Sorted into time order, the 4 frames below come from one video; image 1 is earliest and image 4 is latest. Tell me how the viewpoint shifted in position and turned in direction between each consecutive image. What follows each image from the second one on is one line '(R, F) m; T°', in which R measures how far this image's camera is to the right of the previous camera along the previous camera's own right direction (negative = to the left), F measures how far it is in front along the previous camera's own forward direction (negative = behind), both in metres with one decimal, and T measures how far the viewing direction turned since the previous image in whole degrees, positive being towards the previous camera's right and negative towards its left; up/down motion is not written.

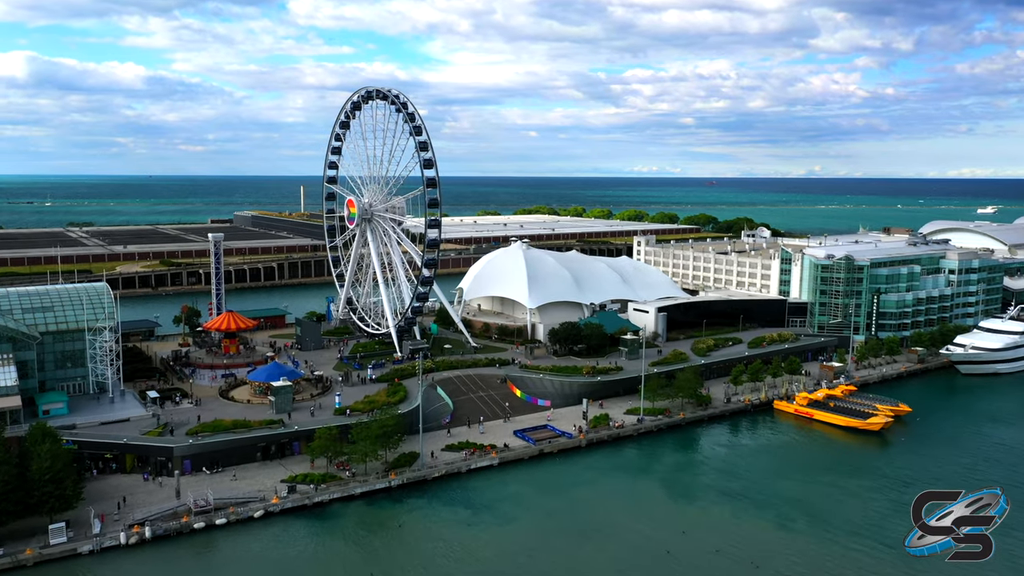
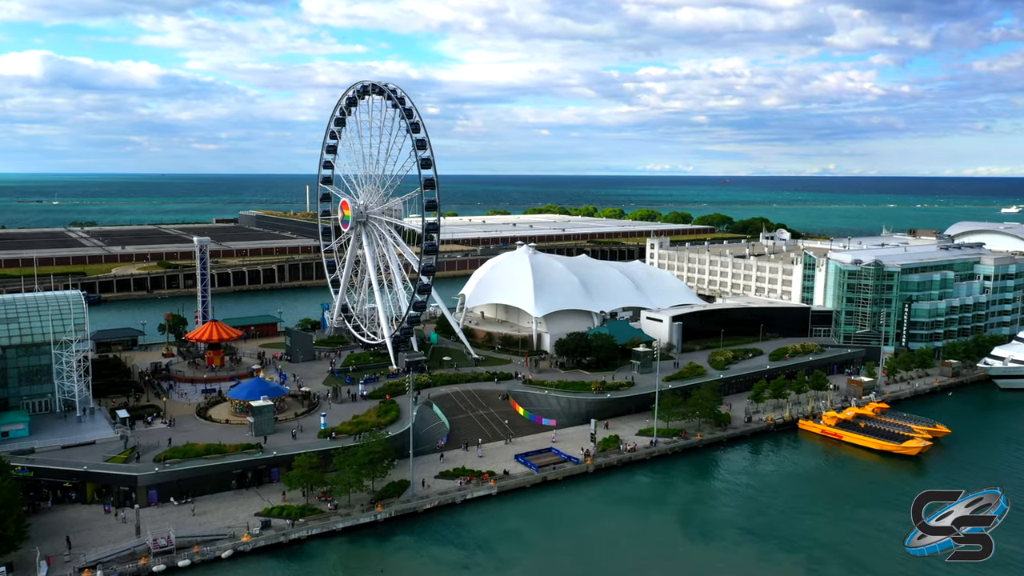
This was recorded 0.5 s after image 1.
(+0.5, +3.8) m; -1°
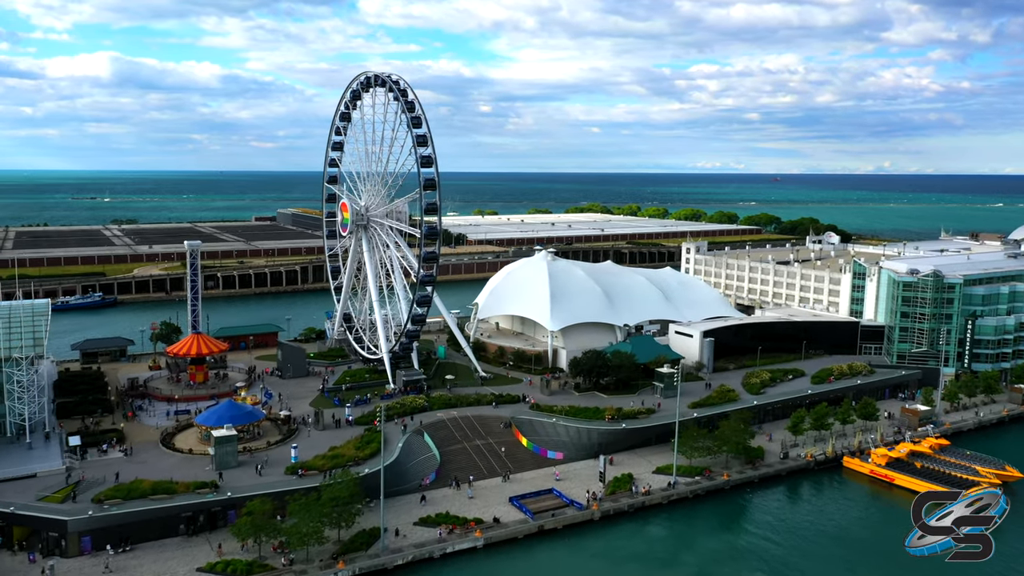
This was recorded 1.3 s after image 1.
(+2.2, +5.3) m; -3°
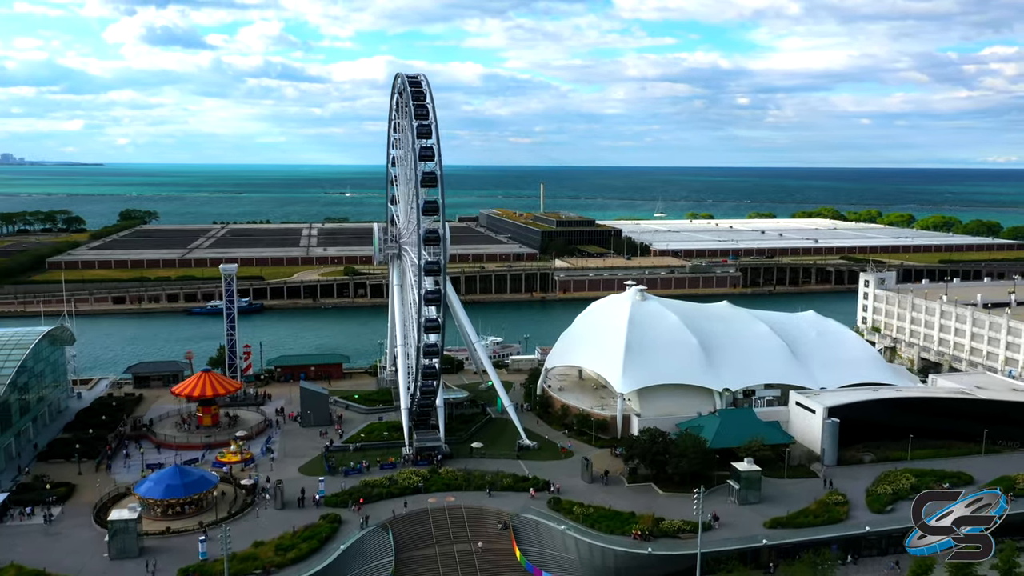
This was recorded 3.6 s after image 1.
(+8.9, +10.9) m; -16°
